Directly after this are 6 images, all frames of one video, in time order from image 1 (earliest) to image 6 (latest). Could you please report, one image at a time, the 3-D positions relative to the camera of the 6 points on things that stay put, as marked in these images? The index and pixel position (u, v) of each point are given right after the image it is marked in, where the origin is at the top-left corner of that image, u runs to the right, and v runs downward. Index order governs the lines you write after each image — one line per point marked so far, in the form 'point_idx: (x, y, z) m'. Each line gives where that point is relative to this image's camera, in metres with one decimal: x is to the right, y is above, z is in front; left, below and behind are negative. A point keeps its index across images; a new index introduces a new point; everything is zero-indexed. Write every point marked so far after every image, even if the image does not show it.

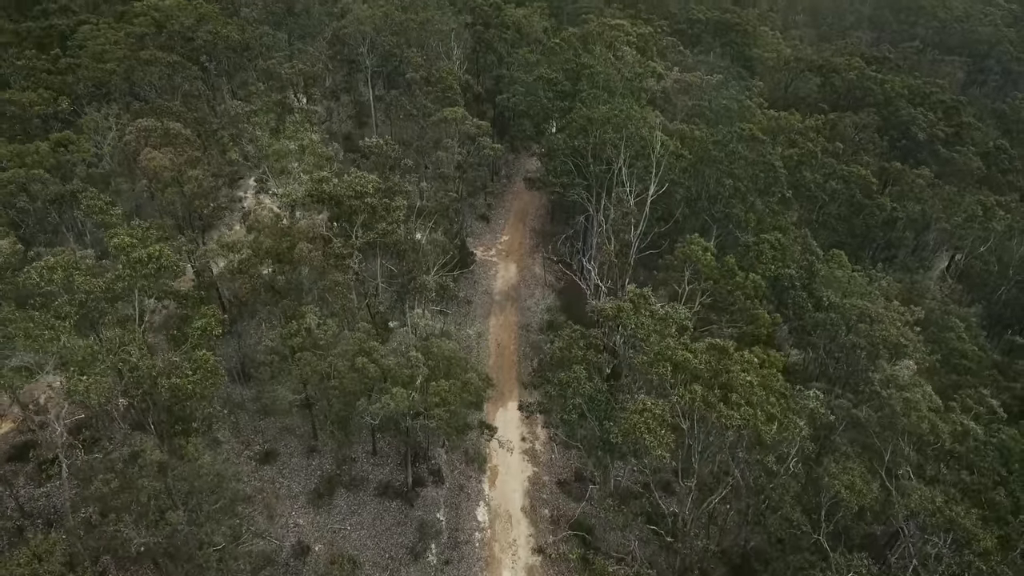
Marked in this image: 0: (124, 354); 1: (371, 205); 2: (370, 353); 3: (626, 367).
0: (-9.8, -1.7, +15.6) m
1: (-4.6, +2.6, +20.0) m
2: (-4.1, -2.0, +18.1) m
3: (+3.2, -2.4, +17.1) m
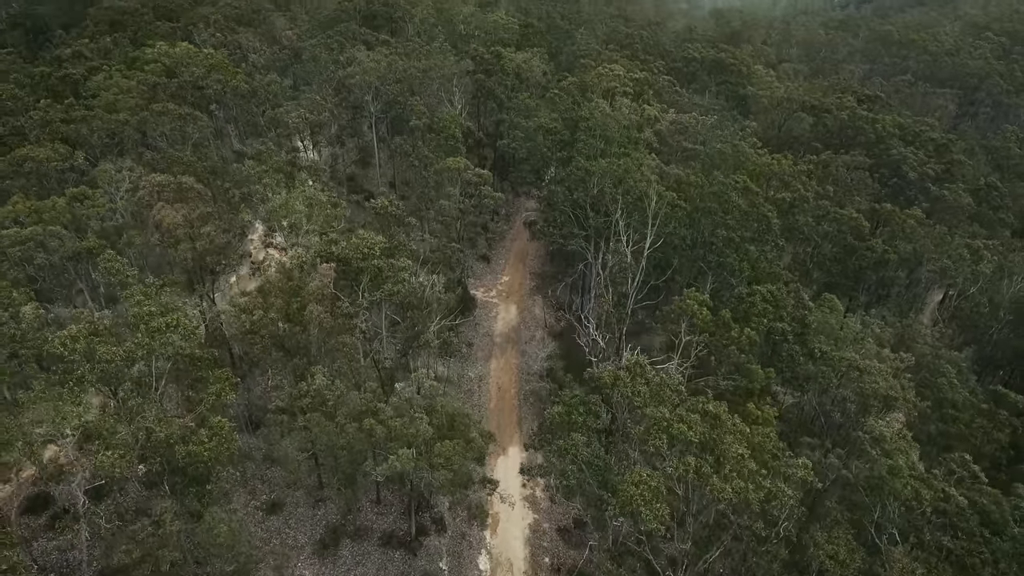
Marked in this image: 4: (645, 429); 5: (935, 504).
0: (-9.8, -3.5, +16.3) m
1: (-4.5, +0.7, +20.8) m
2: (-4.1, -3.9, +18.7) m
3: (+3.2, -4.2, +17.7) m
4: (+3.5, -3.8, +16.1) m
5: (+12.2, -6.3, +17.7) m
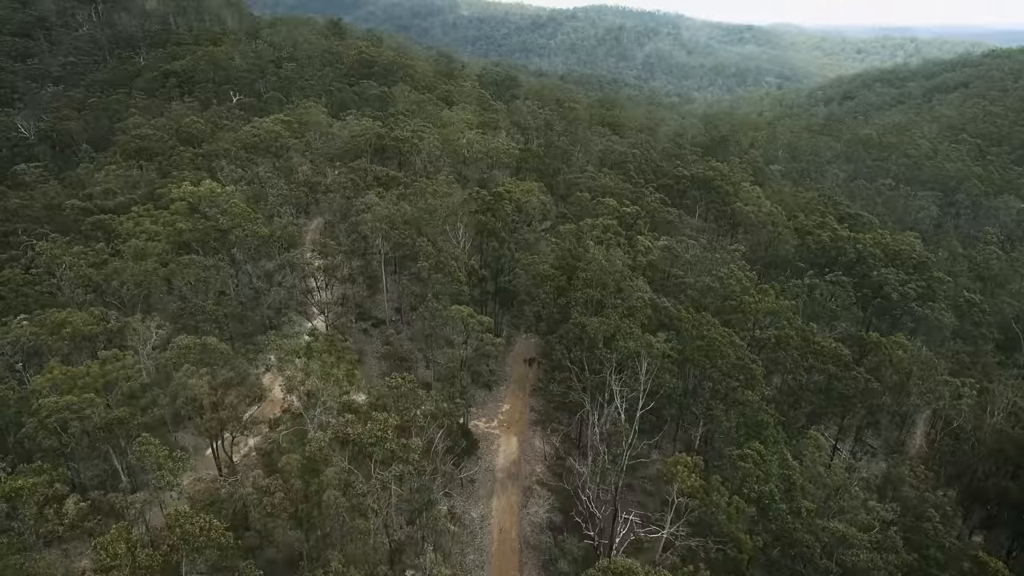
0: (-9.7, -9.6, +17.5) m
1: (-4.5, -5.8, +22.5) m
2: (-4.1, -10.2, +19.9) m
3: (+3.2, -10.3, +18.9) m
4: (+3.6, -9.8, +17.3) m
5: (+12.2, -12.4, +18.7) m
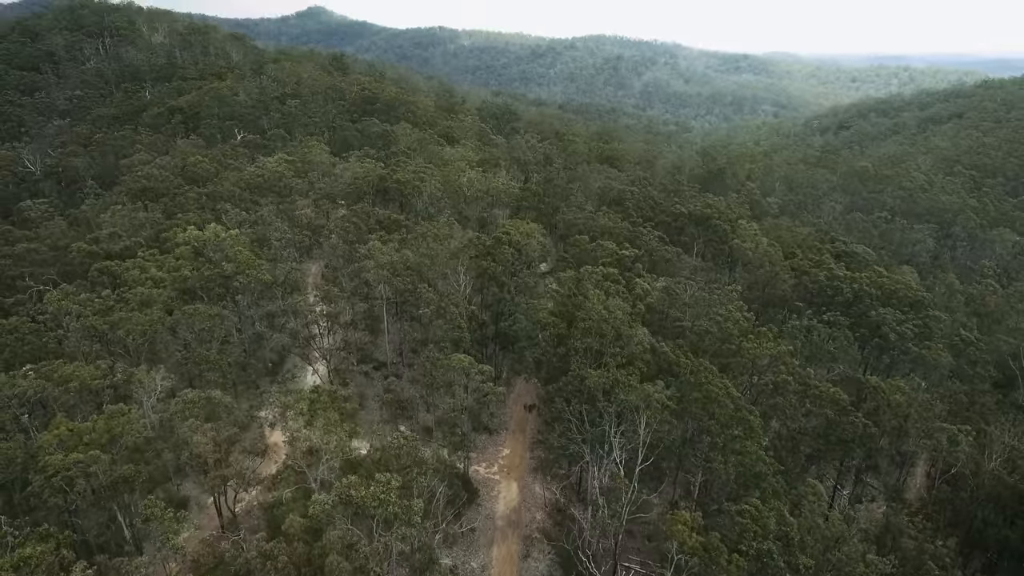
0: (-9.7, -11.8, +17.7) m
1: (-4.5, -8.2, +22.8) m
2: (-4.0, -12.5, +20.0) m
3: (+3.3, -12.6, +19.0) m
4: (+3.6, -12.0, +17.5) m
5: (+12.2, -14.6, +18.7) m
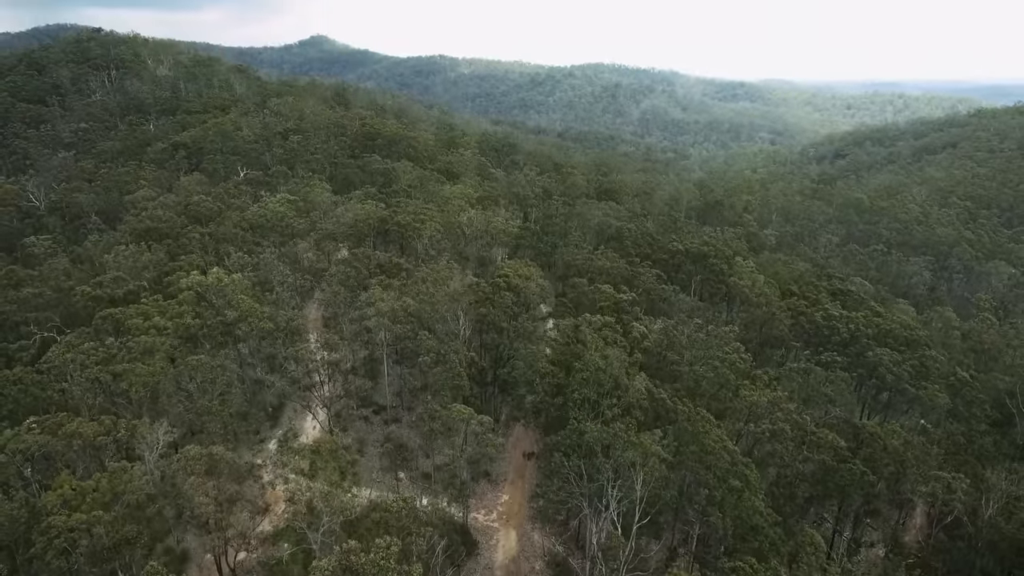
0: (-9.8, -14.2, +17.8) m
1: (-4.6, -10.7, +23.0) m
2: (-4.1, -14.9, +20.1) m
3: (+3.2, -15.0, +19.1) m
4: (+3.5, -14.3, +17.6) m
5: (+12.2, -17.0, +18.8) m
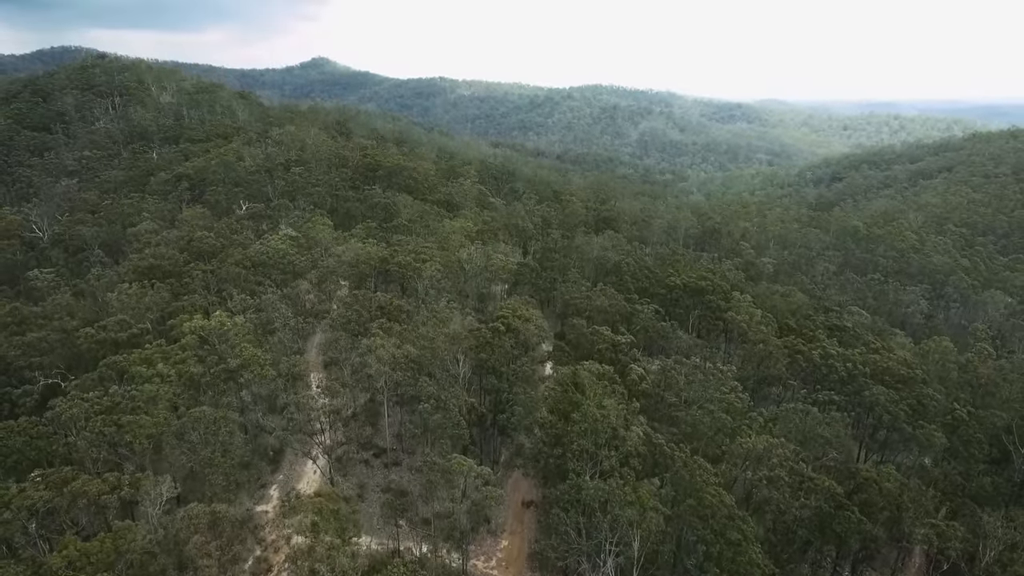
0: (-9.8, -16.9, +18.1) m
1: (-4.6, -13.5, +23.3) m
2: (-4.2, -17.6, +20.4) m
3: (+3.1, -17.7, +19.3) m
4: (+3.5, -17.0, +17.8) m
5: (+12.1, -19.7, +19.0) m
